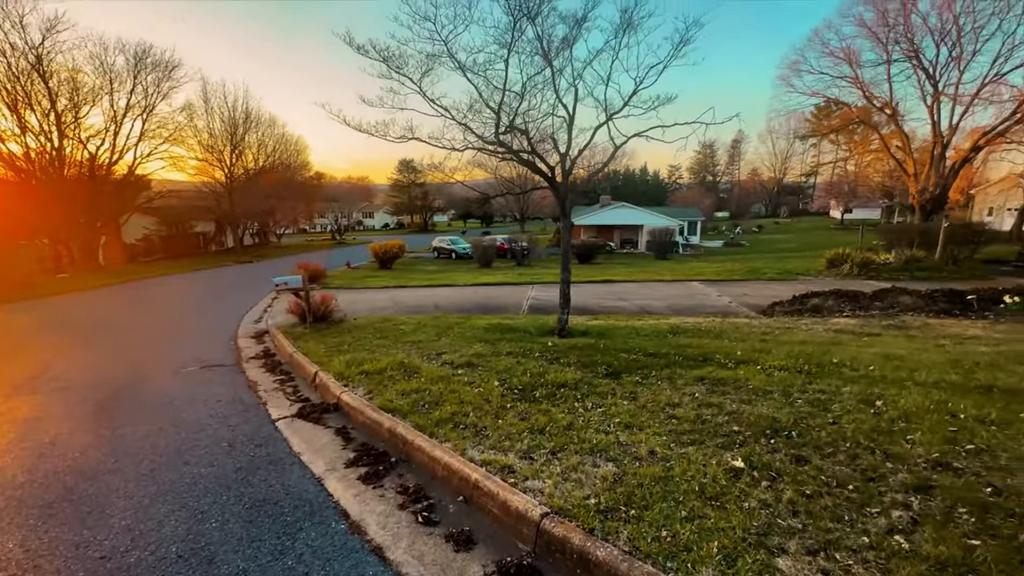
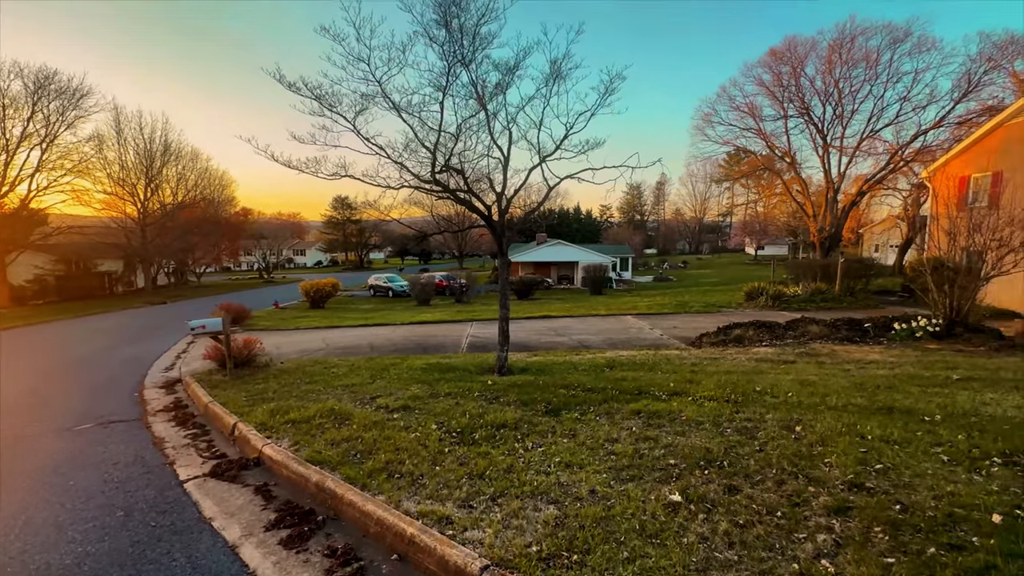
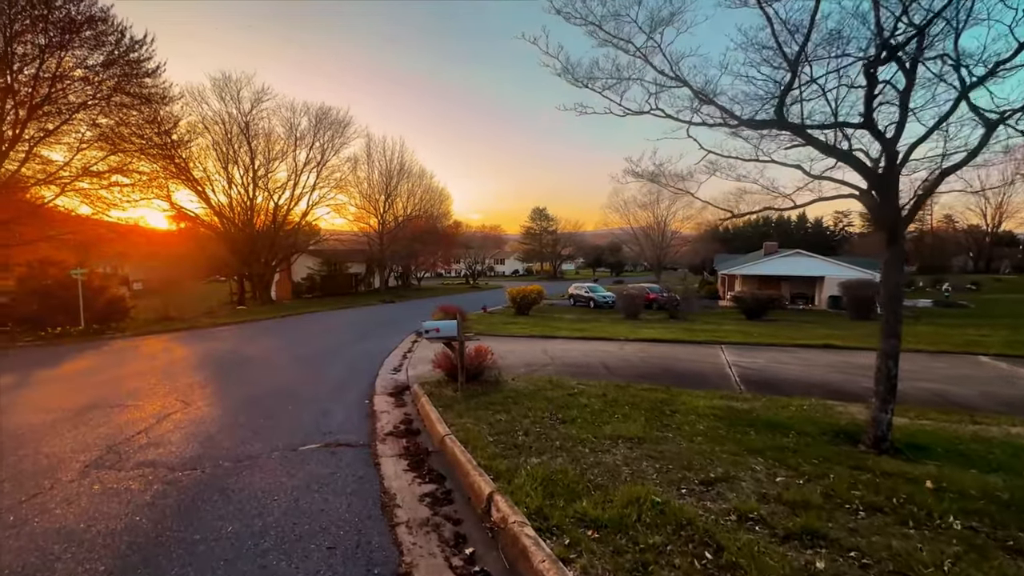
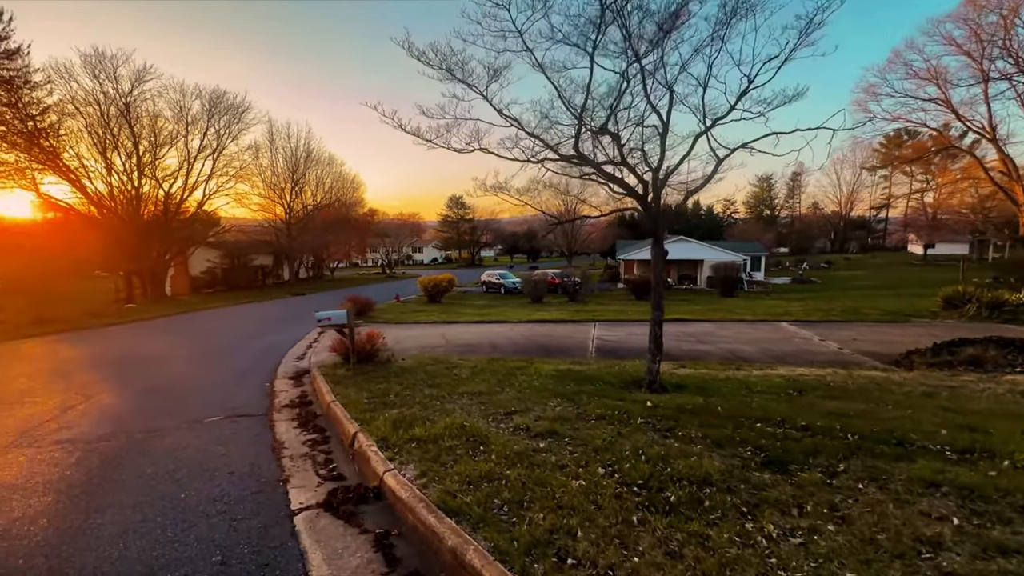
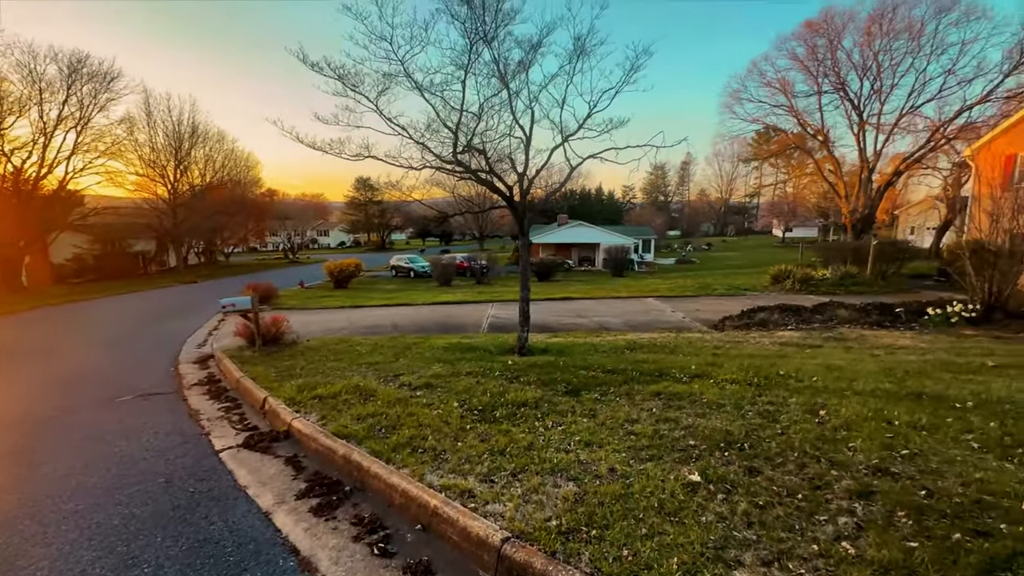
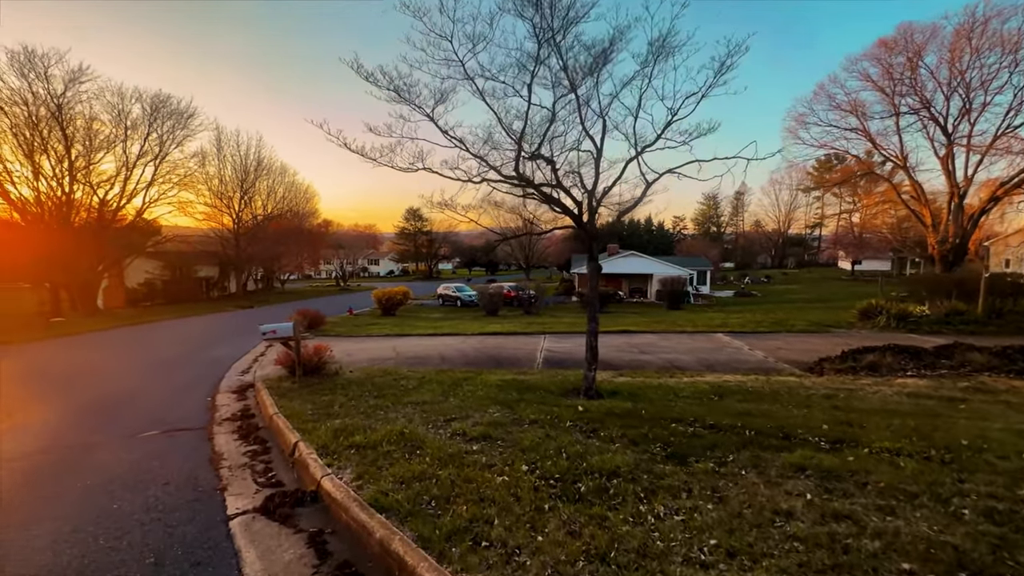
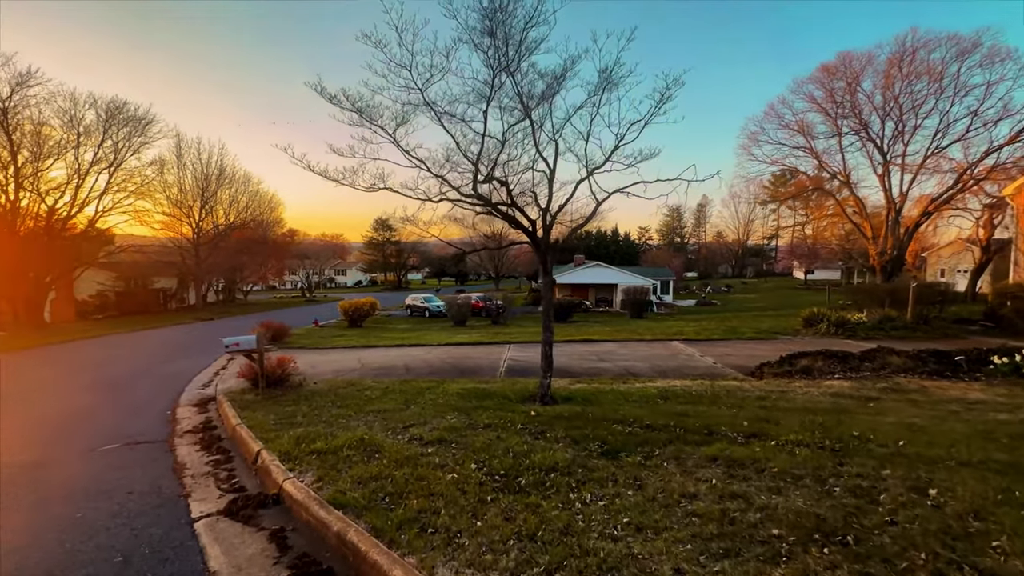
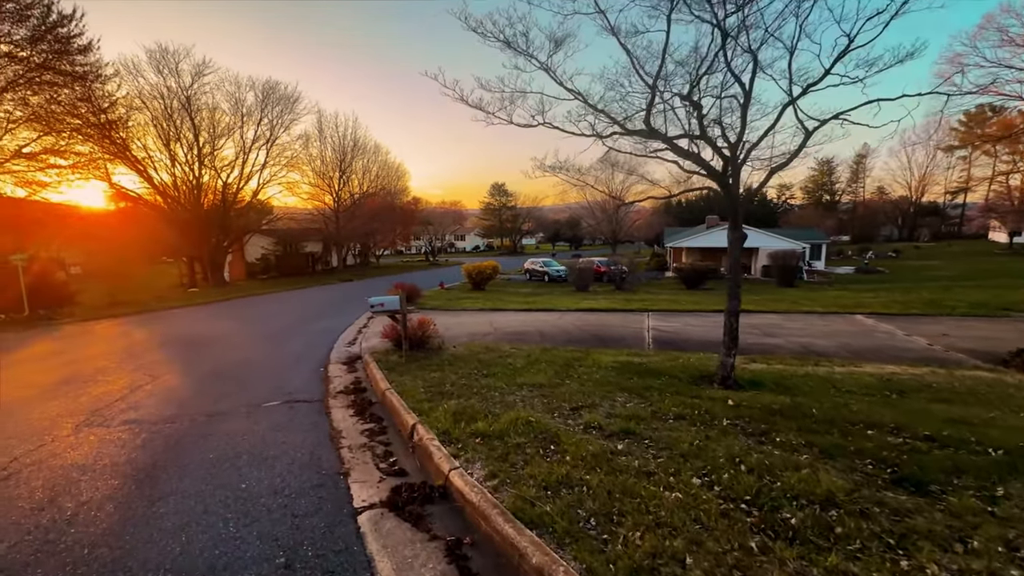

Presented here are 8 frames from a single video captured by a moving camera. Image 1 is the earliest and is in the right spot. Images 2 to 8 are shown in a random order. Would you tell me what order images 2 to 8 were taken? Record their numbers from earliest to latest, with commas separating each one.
5, 2, 7, 6, 4, 8, 3
